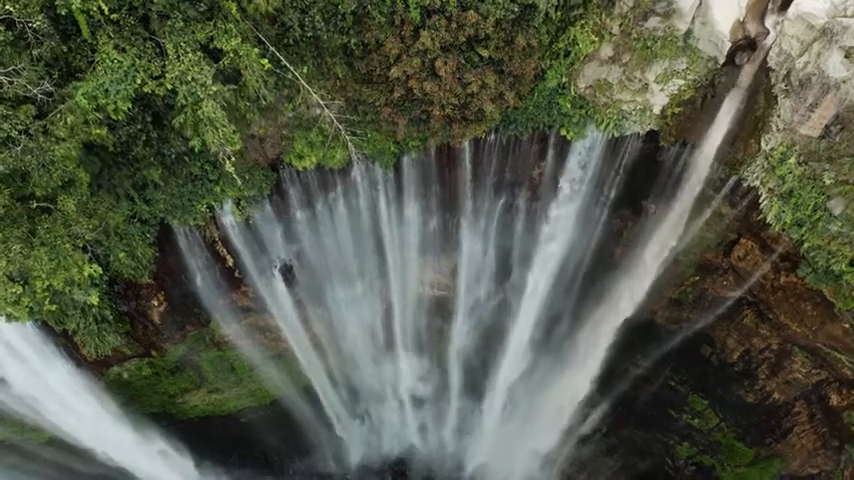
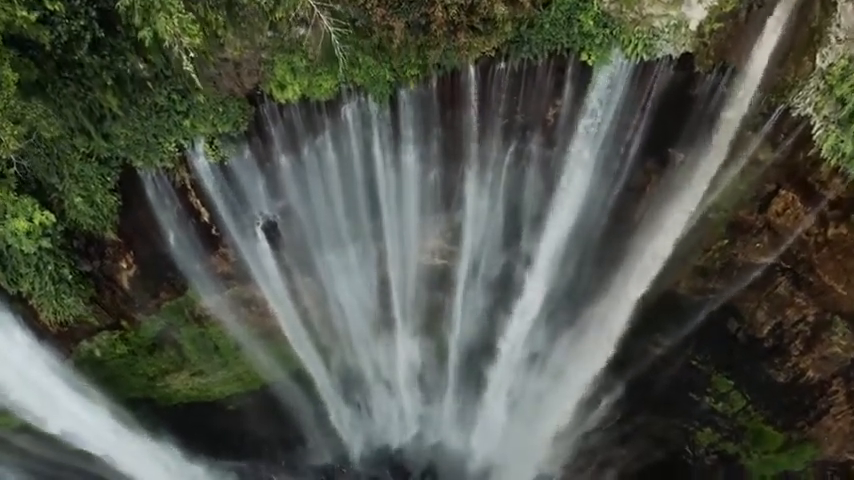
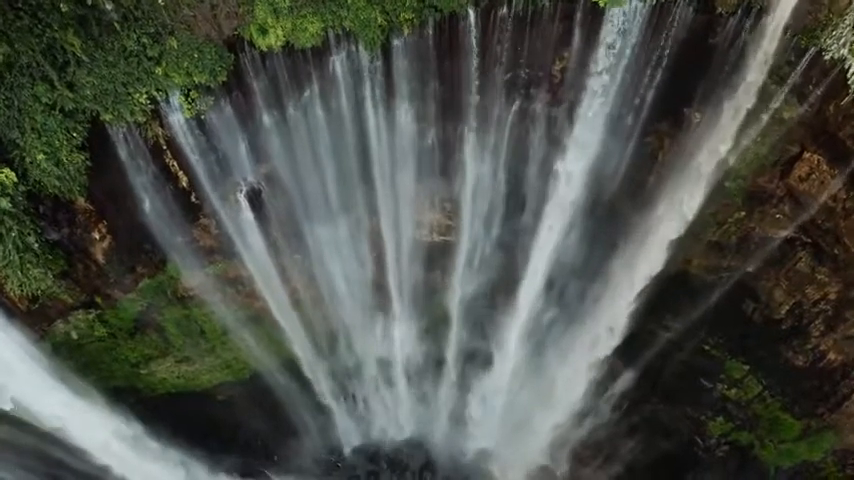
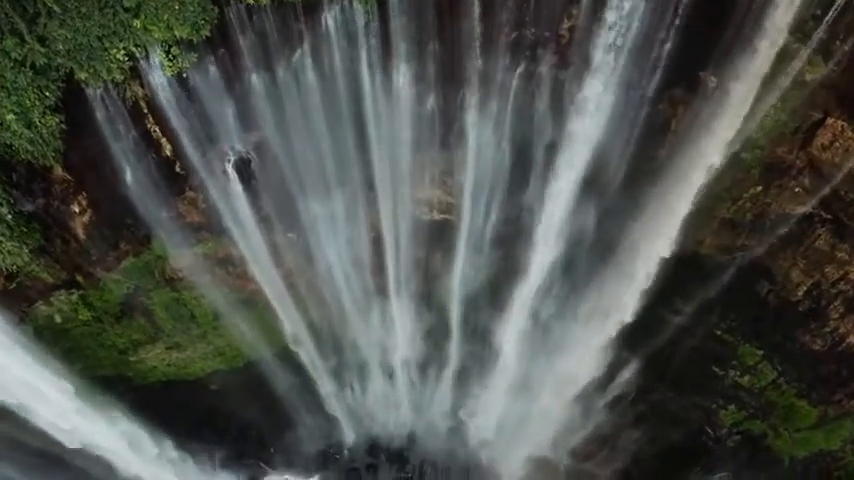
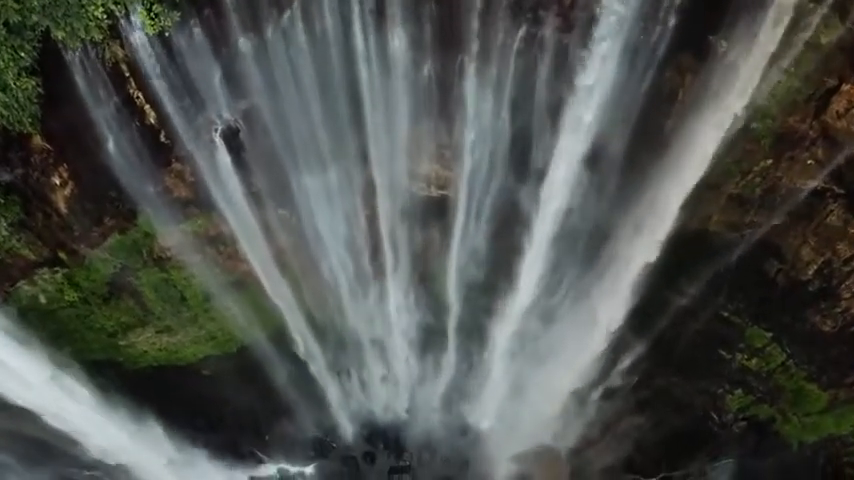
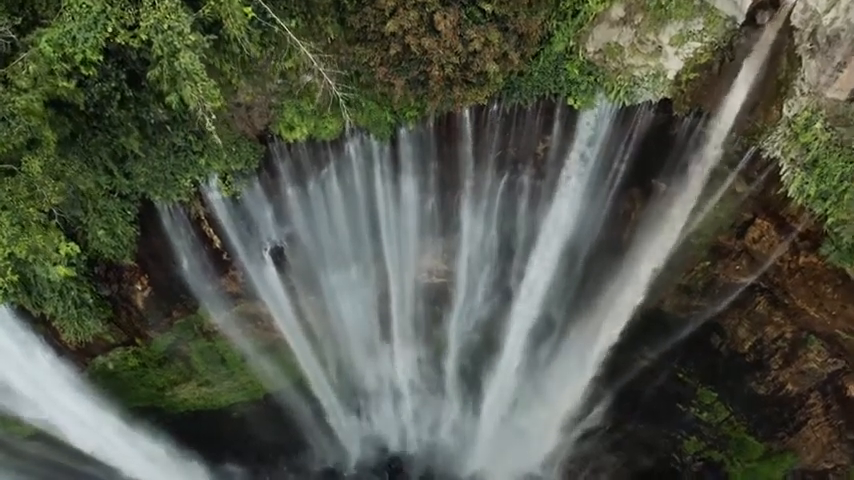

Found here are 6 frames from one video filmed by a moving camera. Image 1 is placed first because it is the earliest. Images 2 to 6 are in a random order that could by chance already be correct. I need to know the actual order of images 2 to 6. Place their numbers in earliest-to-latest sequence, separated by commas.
6, 2, 3, 4, 5
